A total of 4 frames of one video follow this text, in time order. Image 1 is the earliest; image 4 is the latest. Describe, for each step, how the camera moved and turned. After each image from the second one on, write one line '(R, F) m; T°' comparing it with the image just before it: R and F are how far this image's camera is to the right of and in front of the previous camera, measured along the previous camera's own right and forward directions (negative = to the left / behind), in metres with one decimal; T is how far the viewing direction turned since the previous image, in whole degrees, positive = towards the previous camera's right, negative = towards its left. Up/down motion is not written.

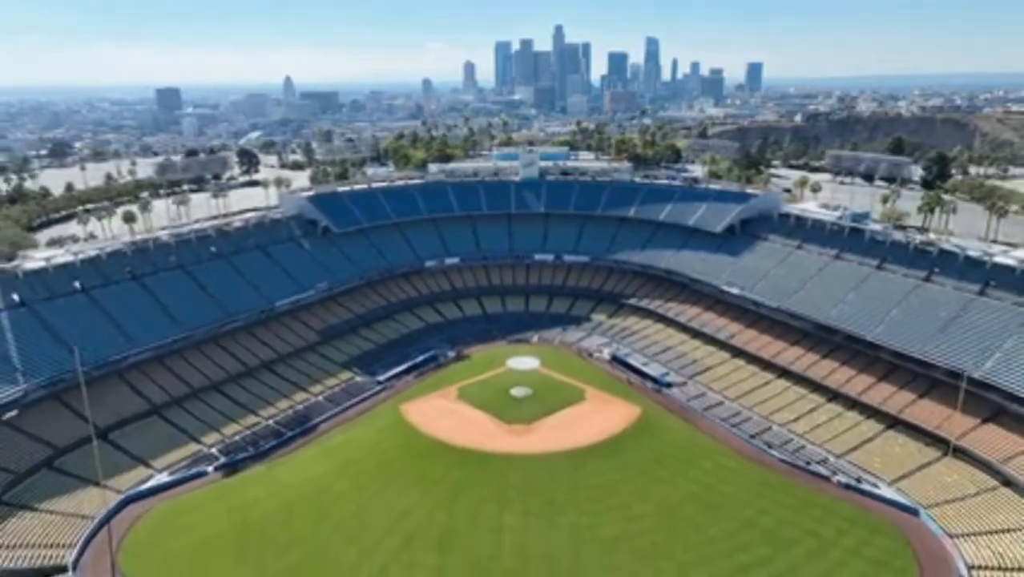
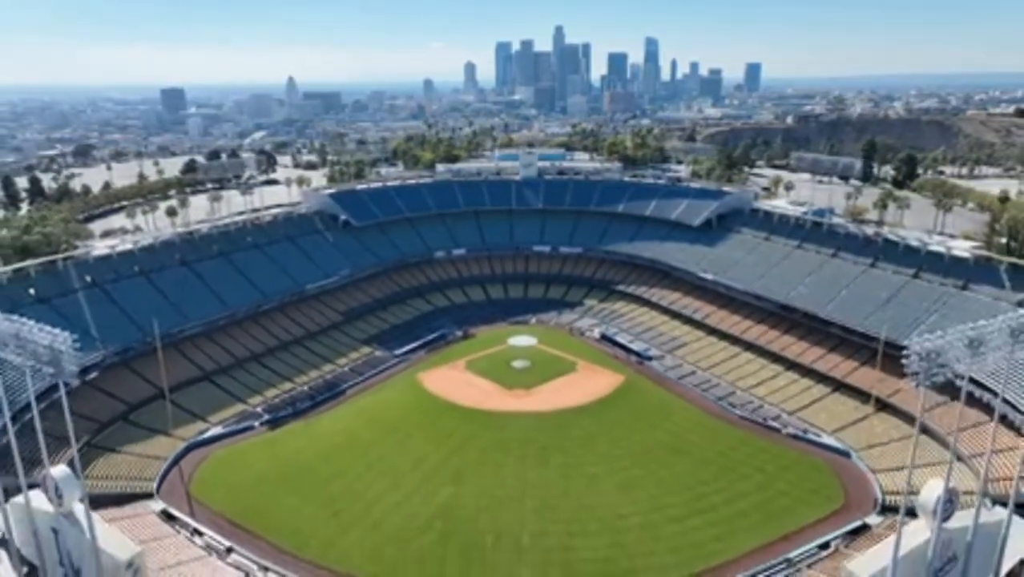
(0.0, -9.3) m; 0°
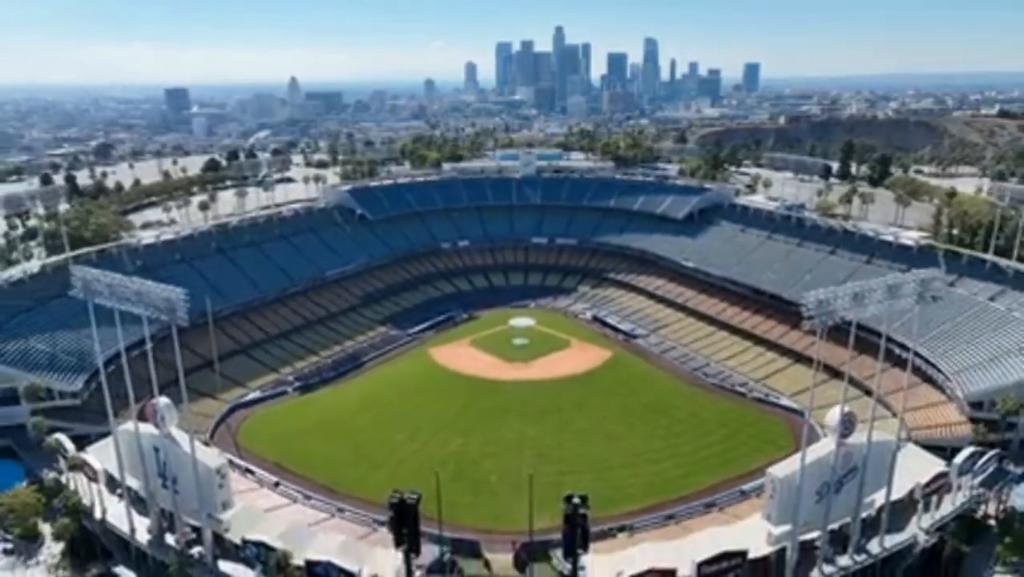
(0.0, -8.7) m; 0°
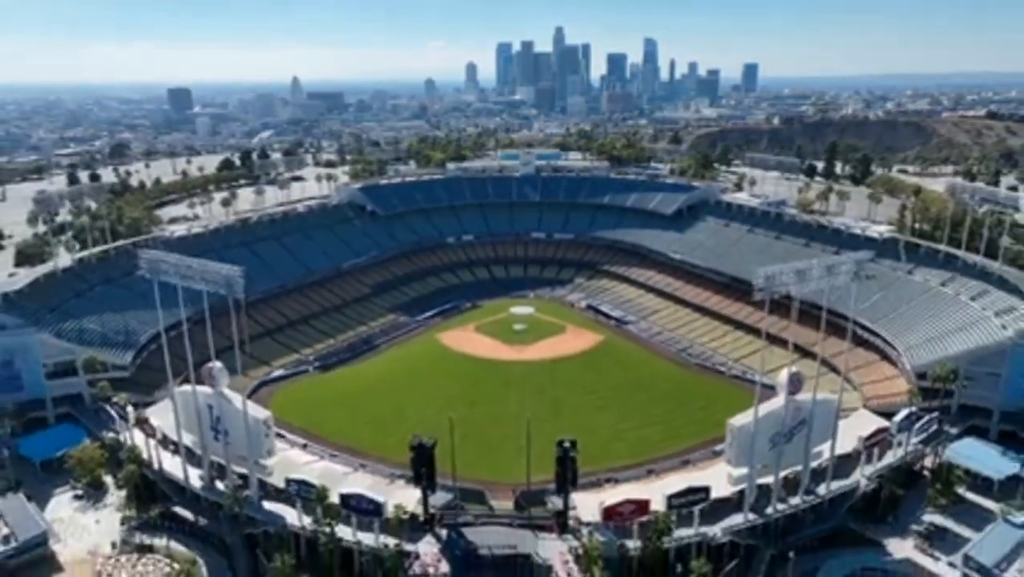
(0.0, -7.0) m; 0°
